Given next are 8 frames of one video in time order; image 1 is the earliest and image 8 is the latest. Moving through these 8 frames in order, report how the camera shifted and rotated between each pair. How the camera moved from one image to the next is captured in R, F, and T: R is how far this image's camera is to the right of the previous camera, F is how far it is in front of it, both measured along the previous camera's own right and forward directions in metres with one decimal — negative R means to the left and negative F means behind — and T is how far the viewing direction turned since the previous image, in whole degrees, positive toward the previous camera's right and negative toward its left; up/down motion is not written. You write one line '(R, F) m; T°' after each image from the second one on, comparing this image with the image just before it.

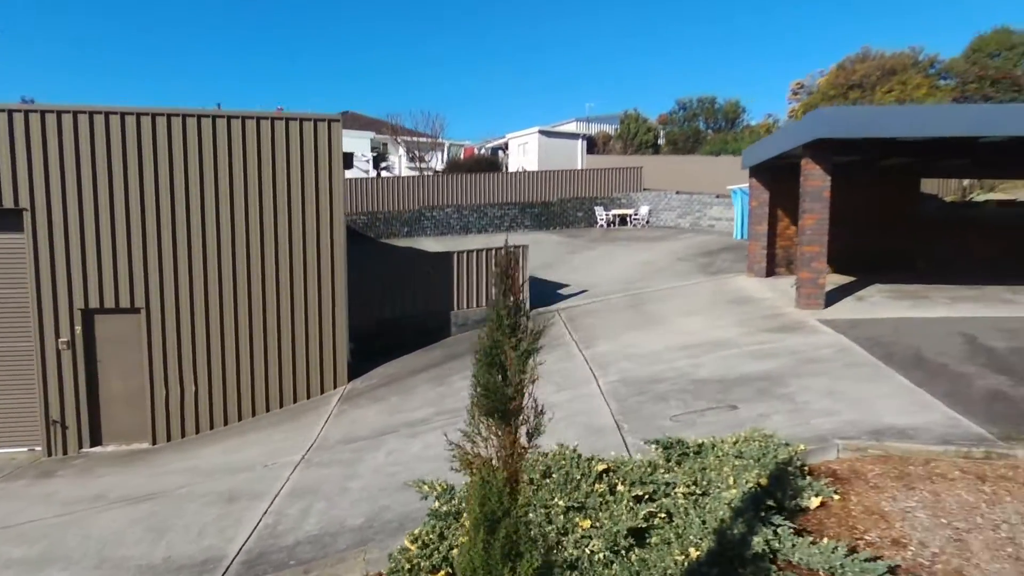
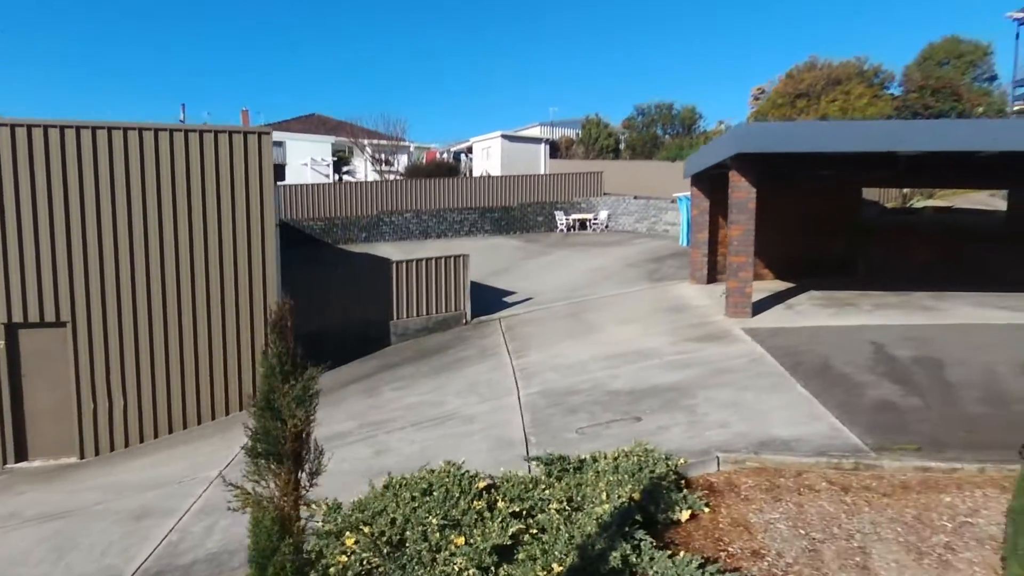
(+0.7, -0.1) m; +2°
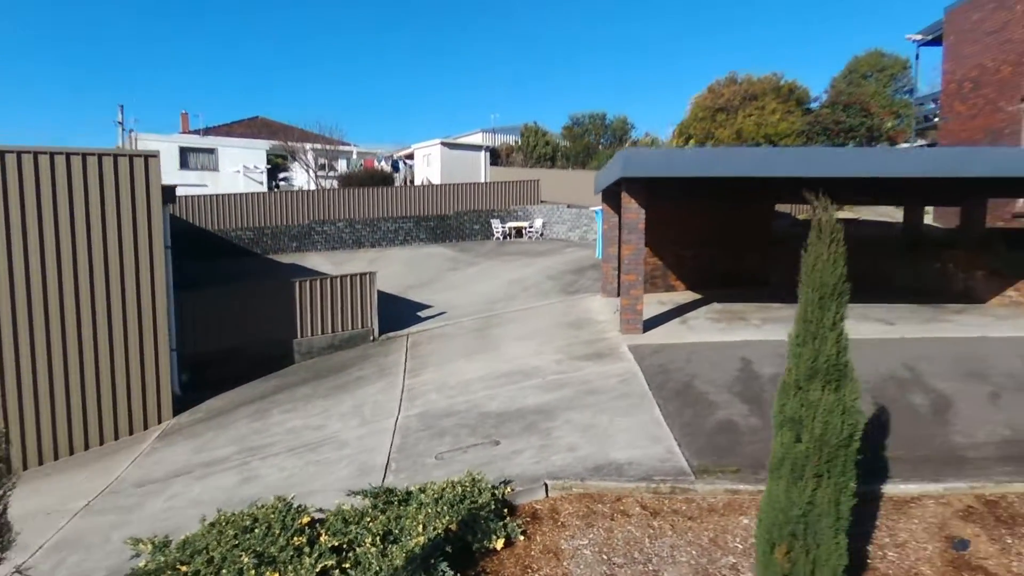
(+1.0, -0.2) m; +3°
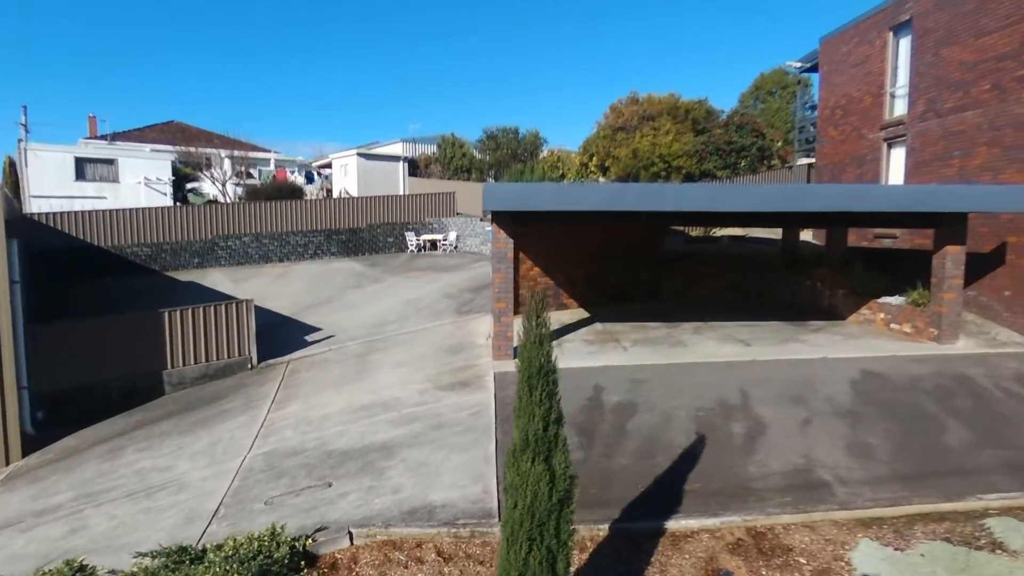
(+1.2, -0.3) m; +5°
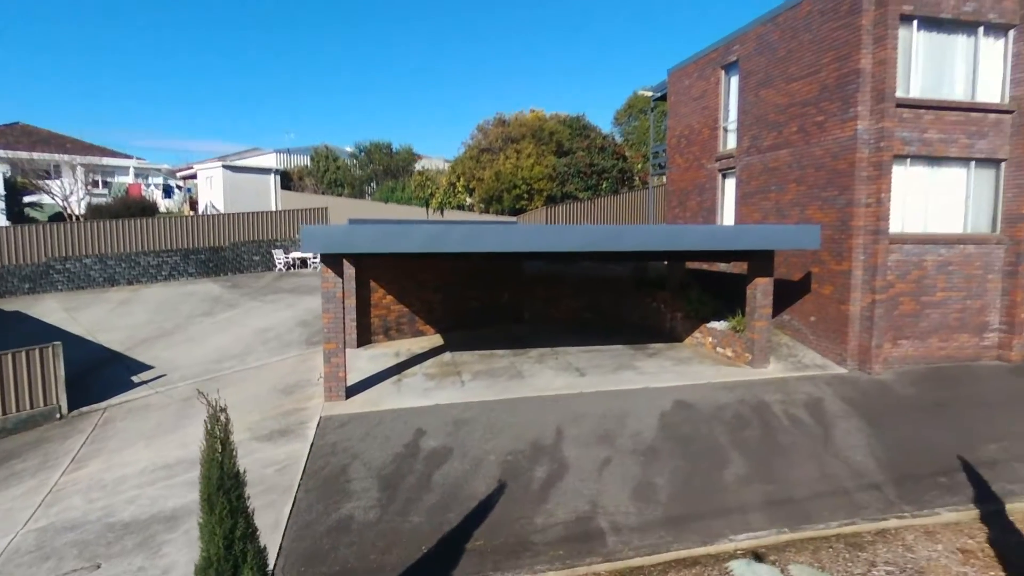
(+1.3, -0.1) m; +8°
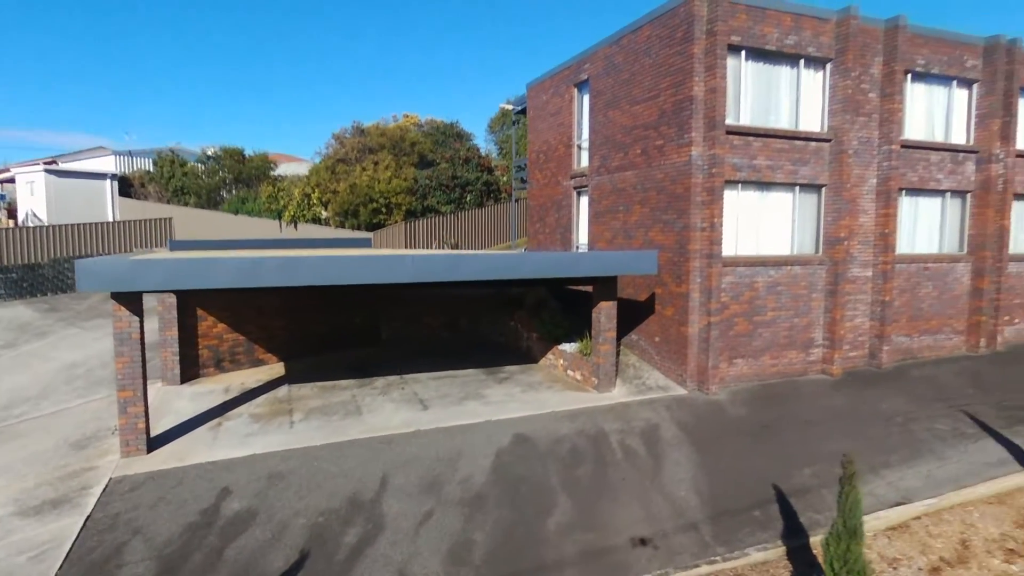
(+1.0, +0.5) m; +10°
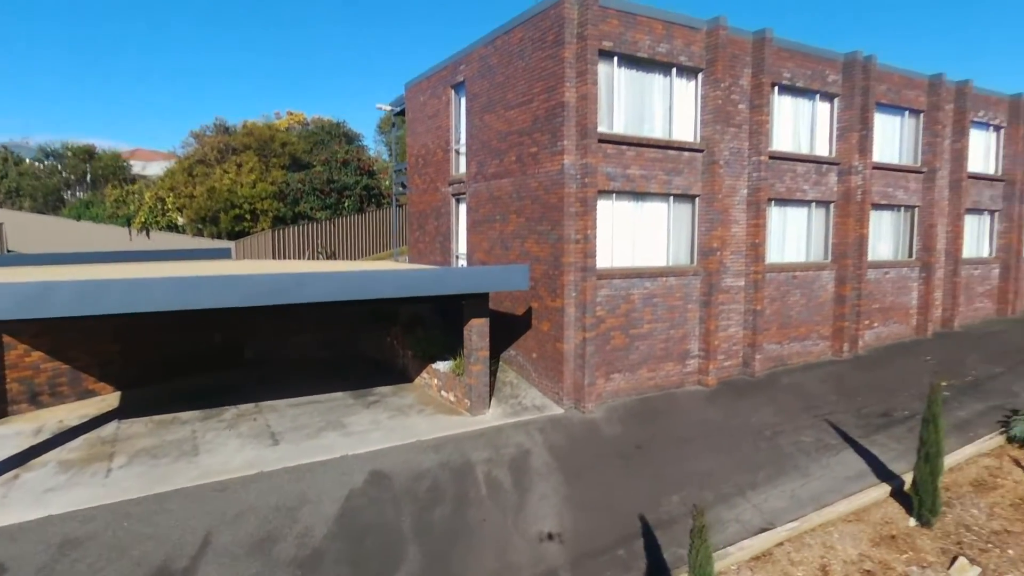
(+0.7, +0.8) m; +8°
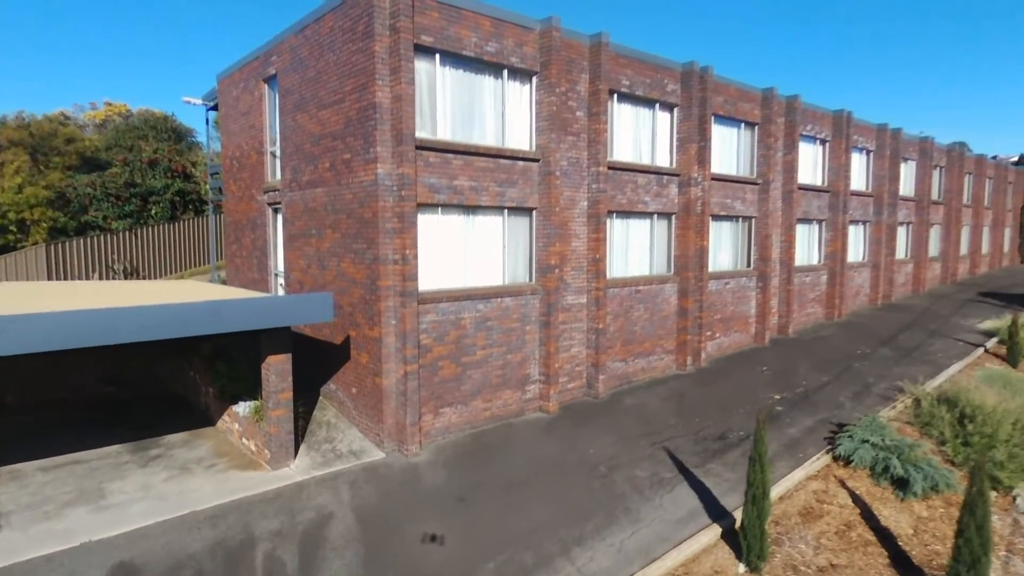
(+1.1, +1.2) m; +11°
